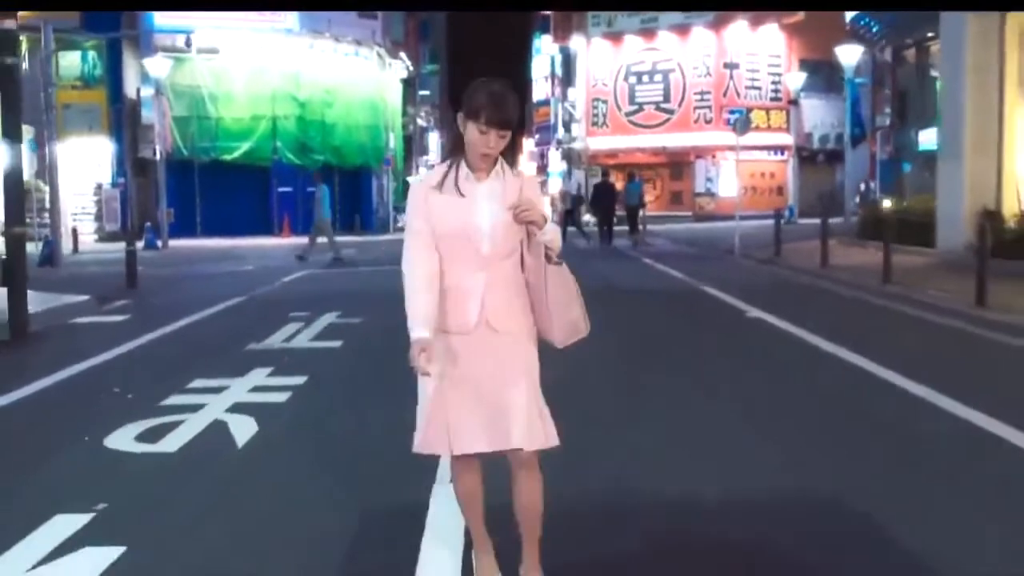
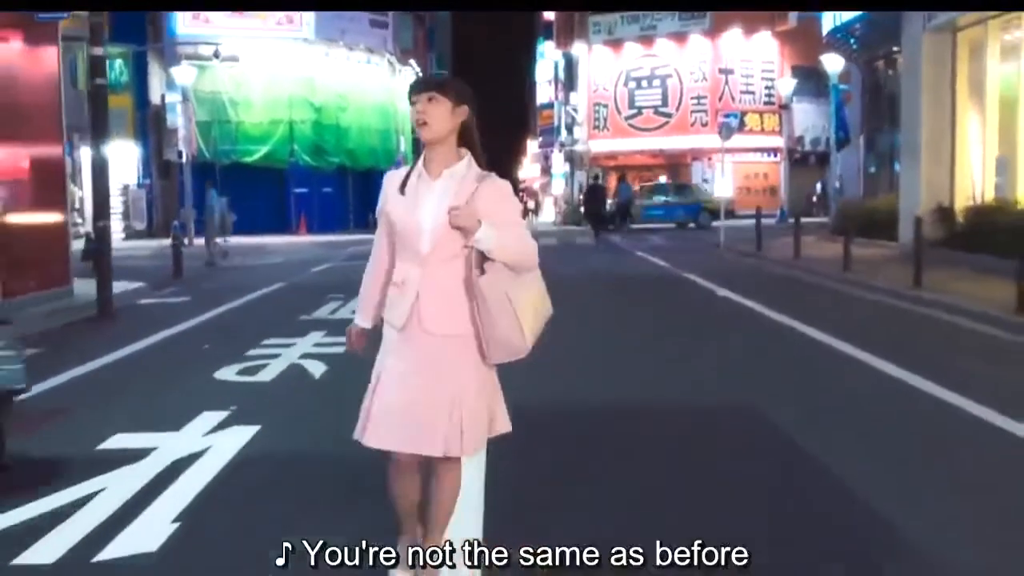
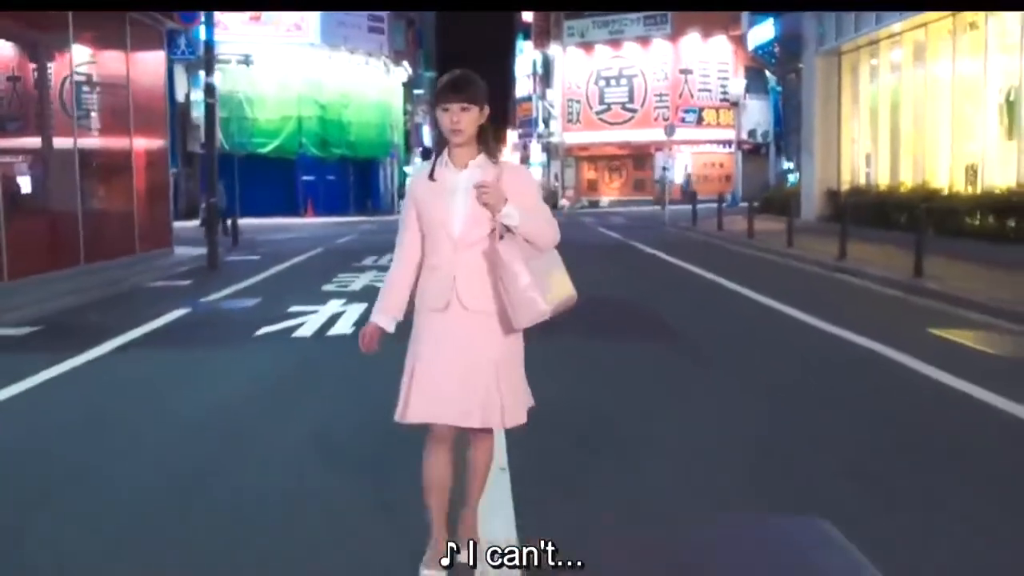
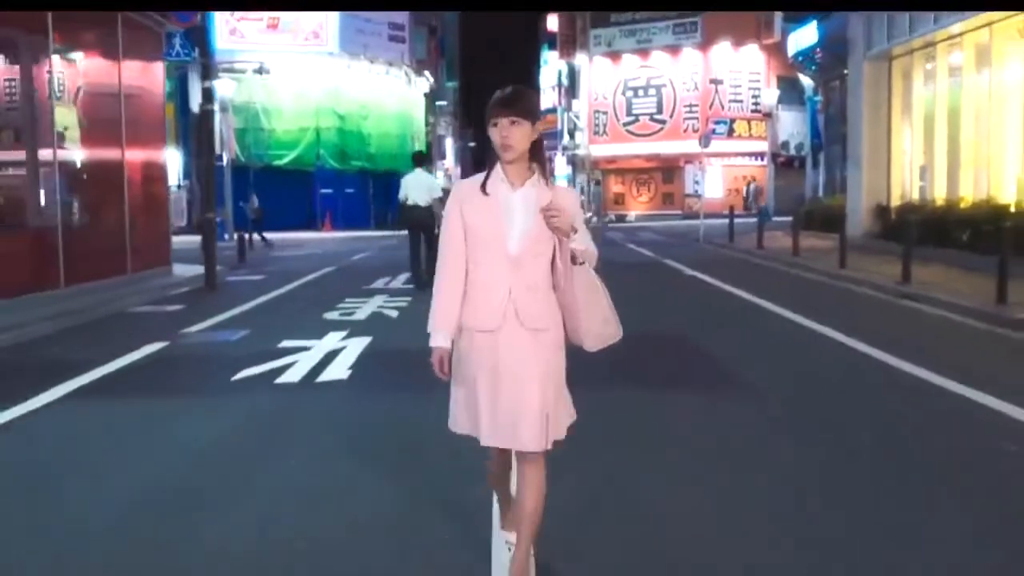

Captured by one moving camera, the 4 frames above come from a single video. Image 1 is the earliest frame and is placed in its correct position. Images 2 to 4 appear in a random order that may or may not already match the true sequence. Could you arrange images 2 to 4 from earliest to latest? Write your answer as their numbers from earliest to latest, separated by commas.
2, 4, 3
